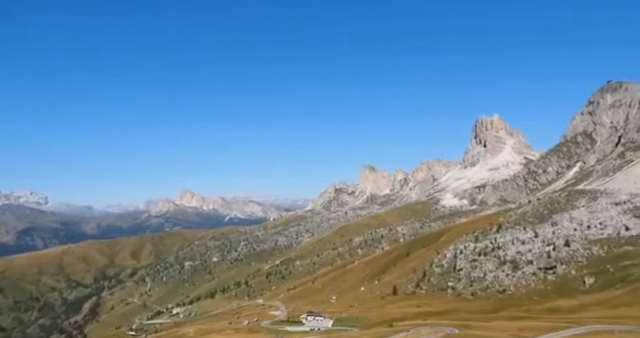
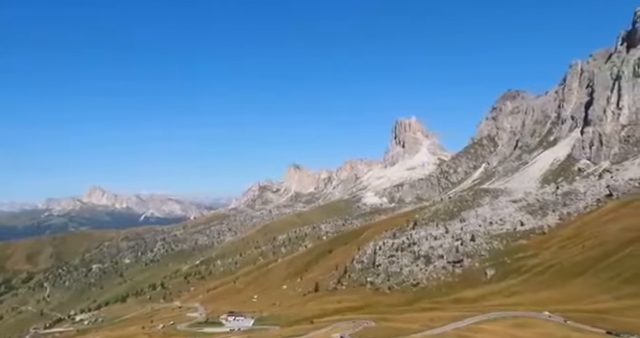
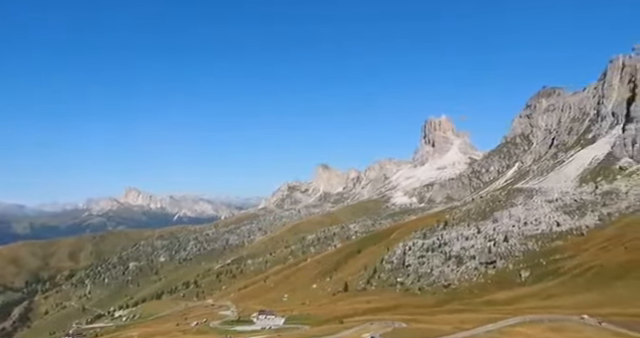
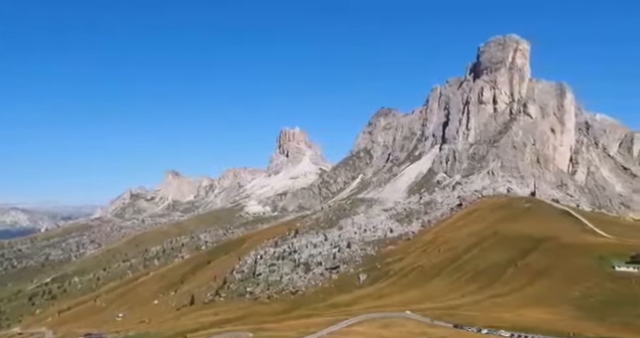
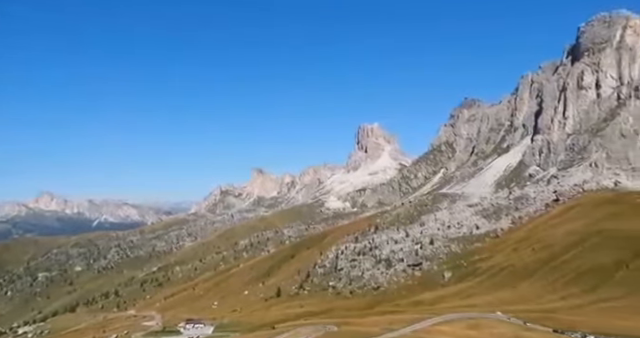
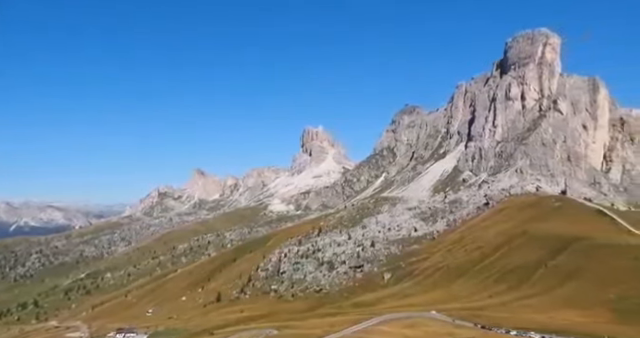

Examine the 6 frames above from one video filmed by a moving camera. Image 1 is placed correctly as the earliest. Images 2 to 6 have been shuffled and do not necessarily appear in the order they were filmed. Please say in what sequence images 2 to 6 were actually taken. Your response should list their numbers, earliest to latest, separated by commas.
3, 2, 5, 6, 4
